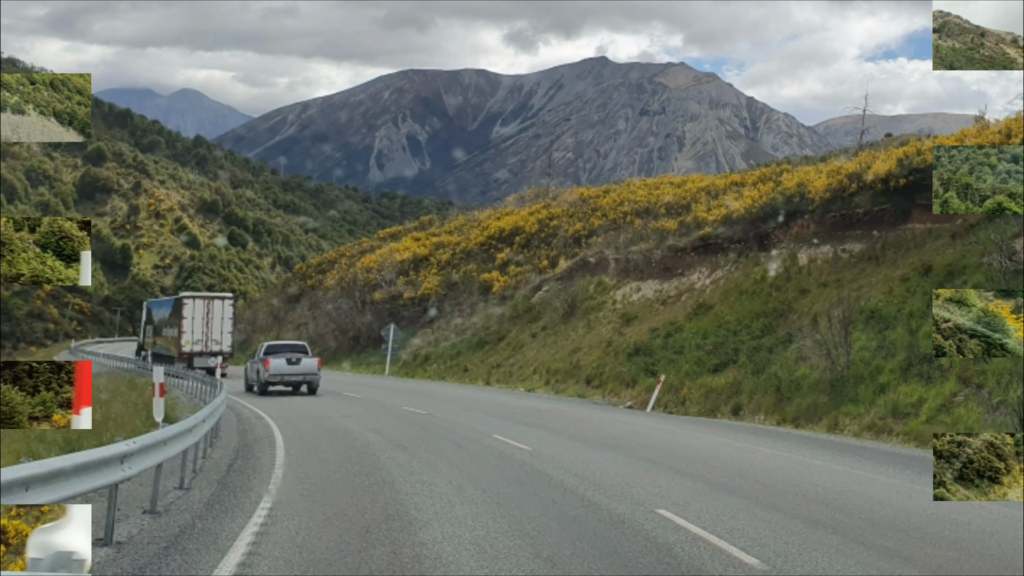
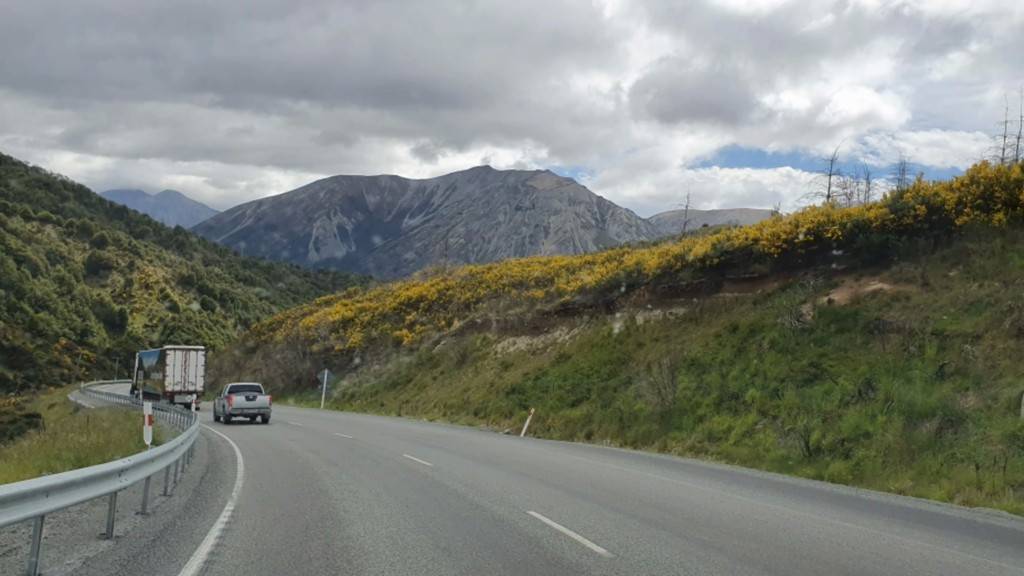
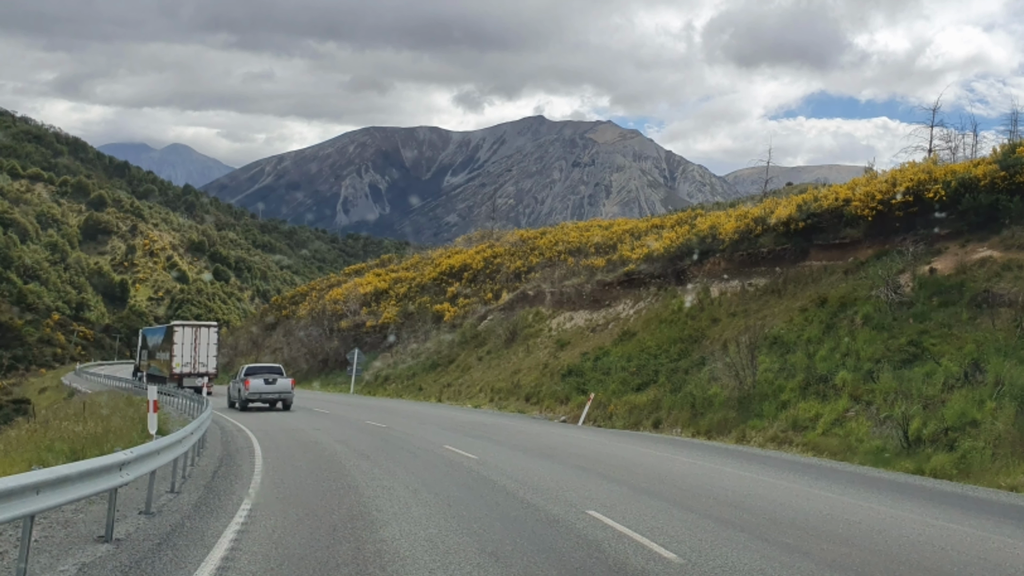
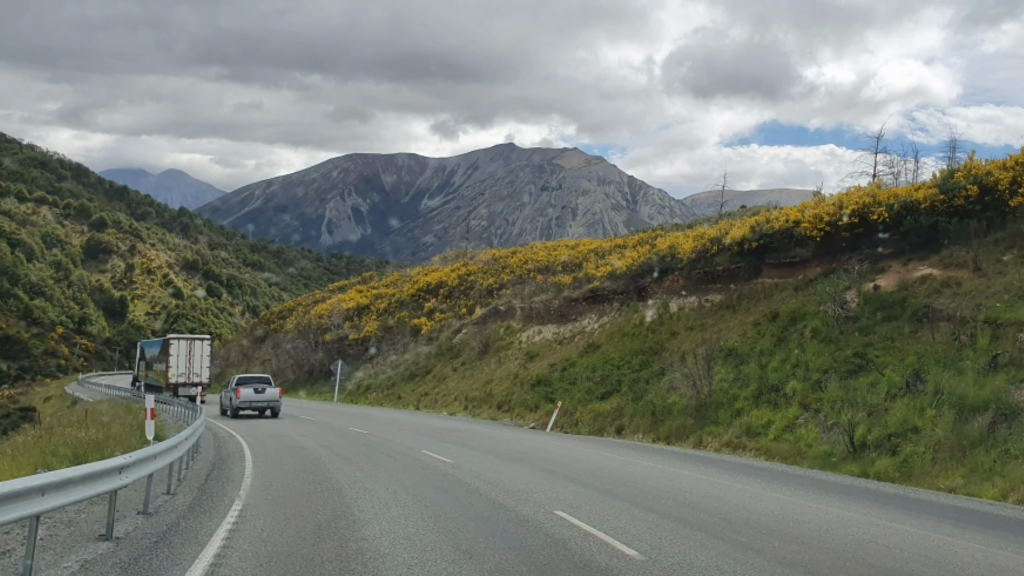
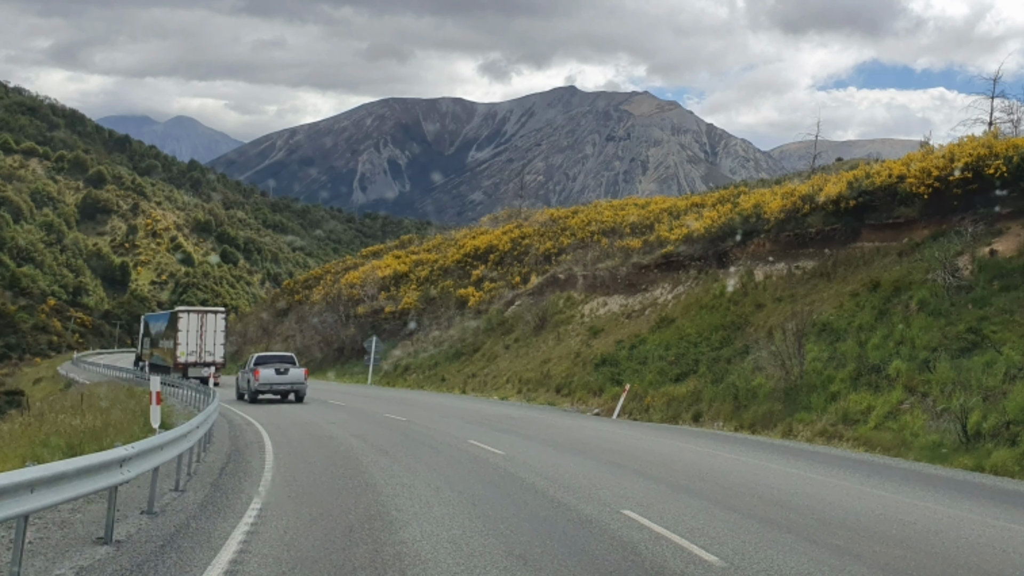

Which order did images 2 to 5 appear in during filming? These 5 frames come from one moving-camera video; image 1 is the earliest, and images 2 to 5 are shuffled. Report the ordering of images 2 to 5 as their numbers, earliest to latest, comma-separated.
5, 3, 4, 2
